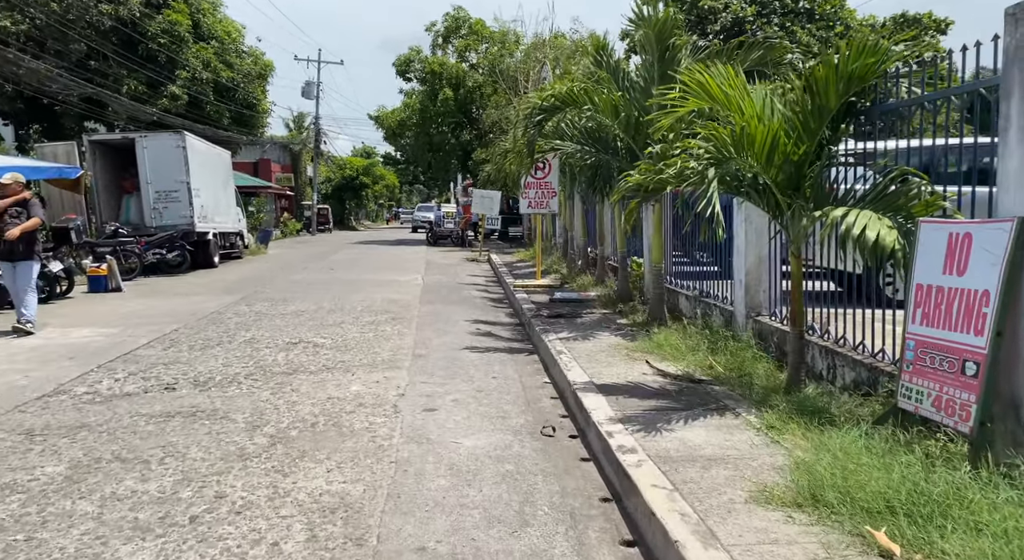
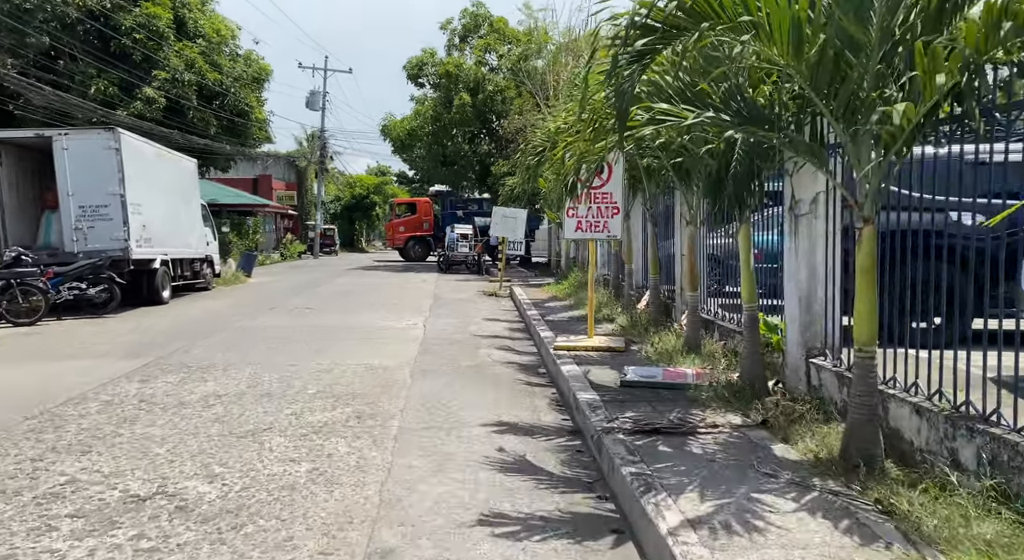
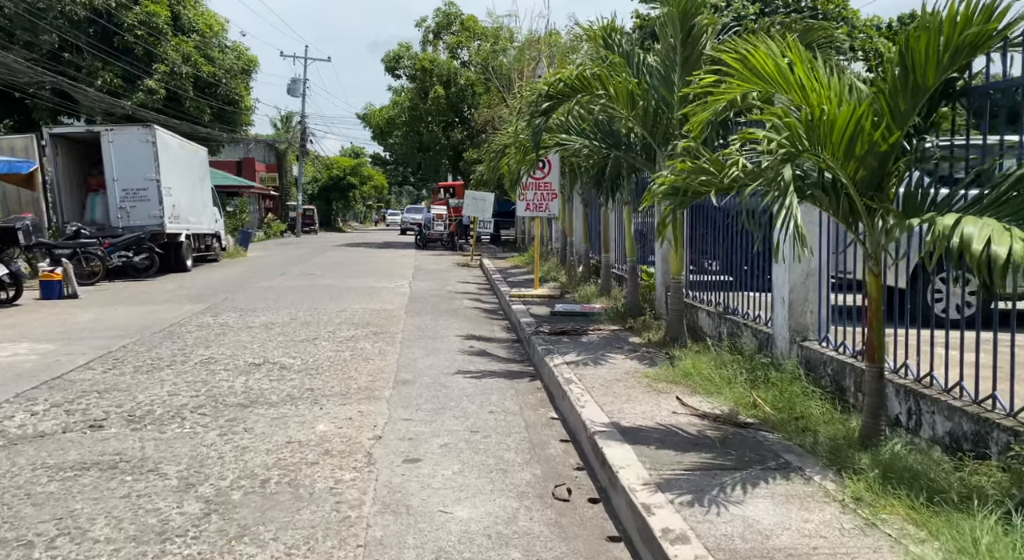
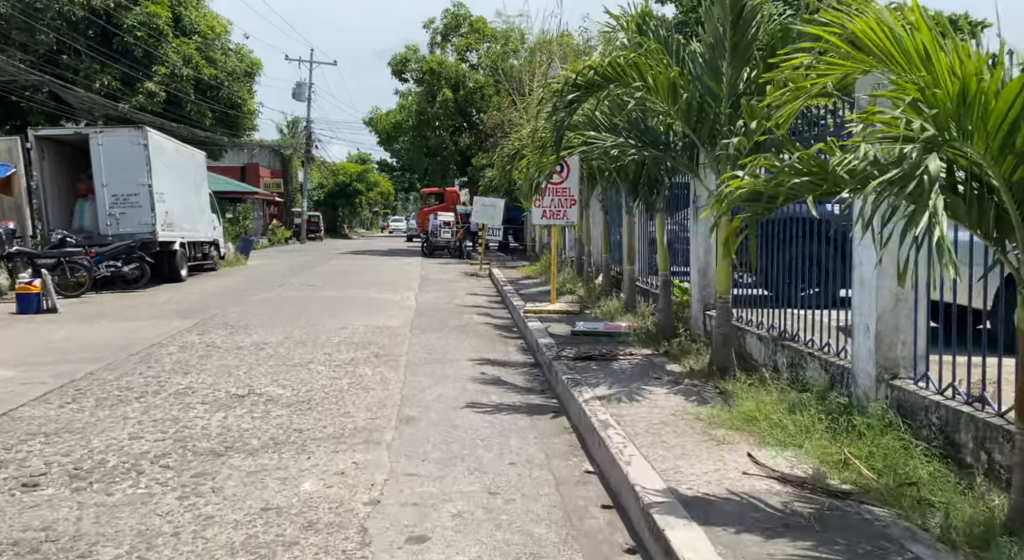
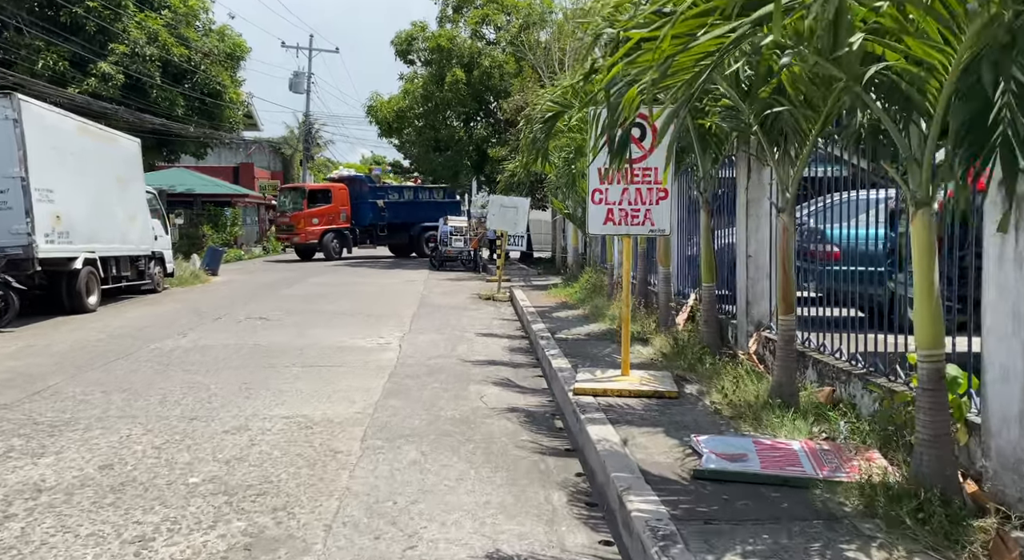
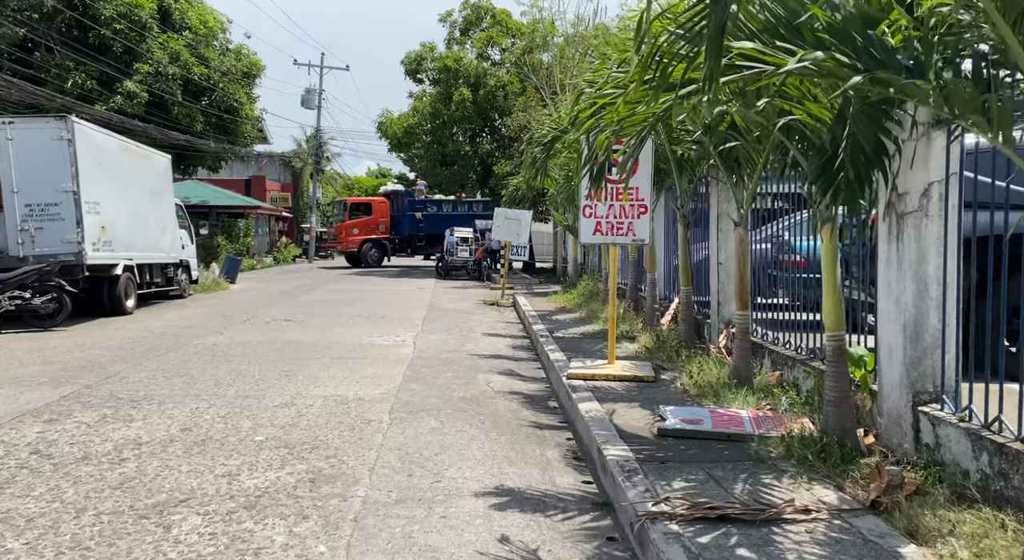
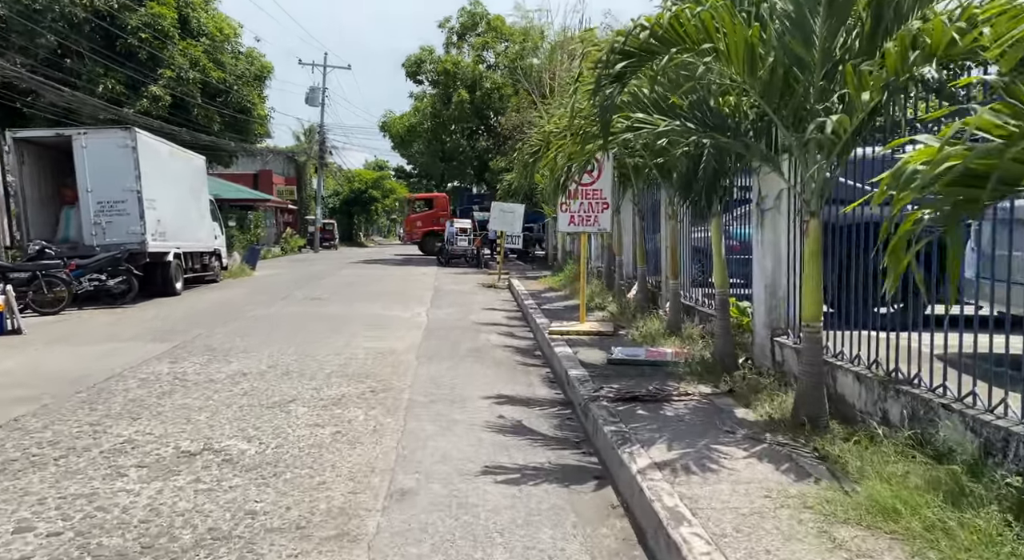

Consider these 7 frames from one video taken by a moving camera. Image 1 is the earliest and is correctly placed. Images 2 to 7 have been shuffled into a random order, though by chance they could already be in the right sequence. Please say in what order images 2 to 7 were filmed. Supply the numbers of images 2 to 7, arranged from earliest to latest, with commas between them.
3, 4, 7, 2, 6, 5
